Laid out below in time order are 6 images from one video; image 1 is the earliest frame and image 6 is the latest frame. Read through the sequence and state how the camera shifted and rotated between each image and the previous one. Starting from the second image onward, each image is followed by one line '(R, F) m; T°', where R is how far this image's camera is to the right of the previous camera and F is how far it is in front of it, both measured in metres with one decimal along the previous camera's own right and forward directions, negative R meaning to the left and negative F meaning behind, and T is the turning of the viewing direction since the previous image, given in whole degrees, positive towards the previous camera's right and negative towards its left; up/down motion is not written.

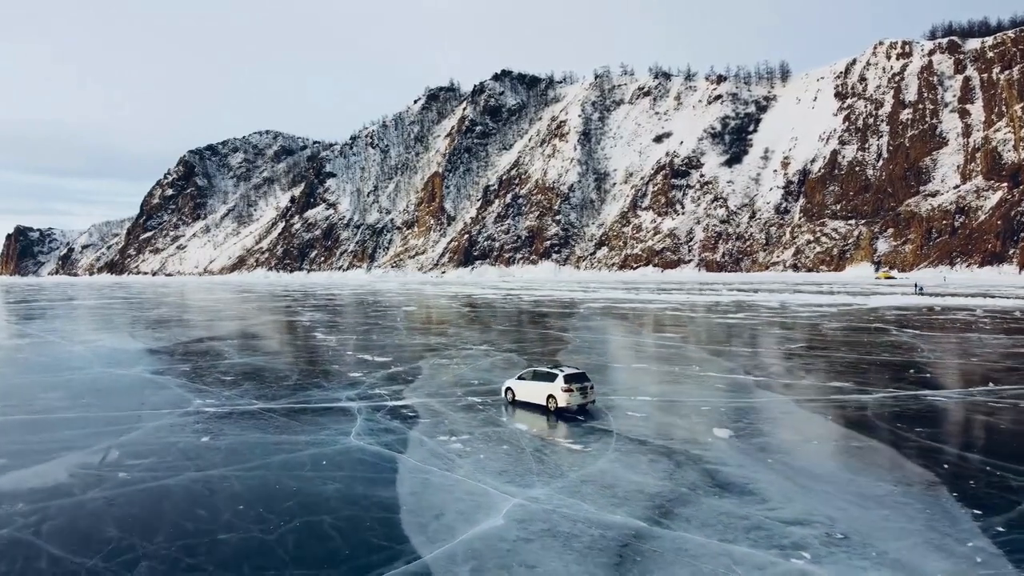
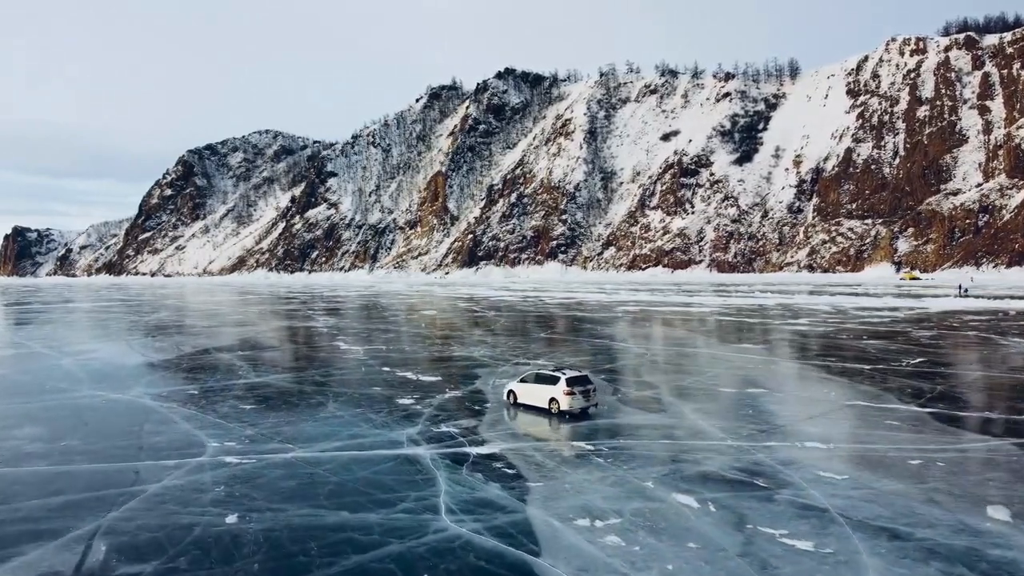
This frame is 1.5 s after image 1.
(-1.3, +2.6) m; 0°
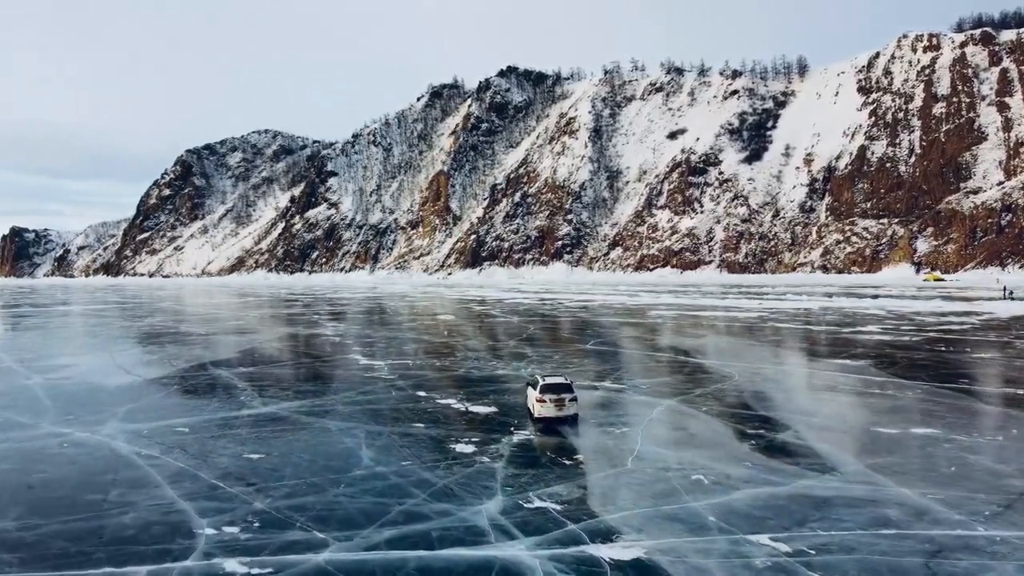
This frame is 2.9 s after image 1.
(-1.1, +2.6) m; 0°
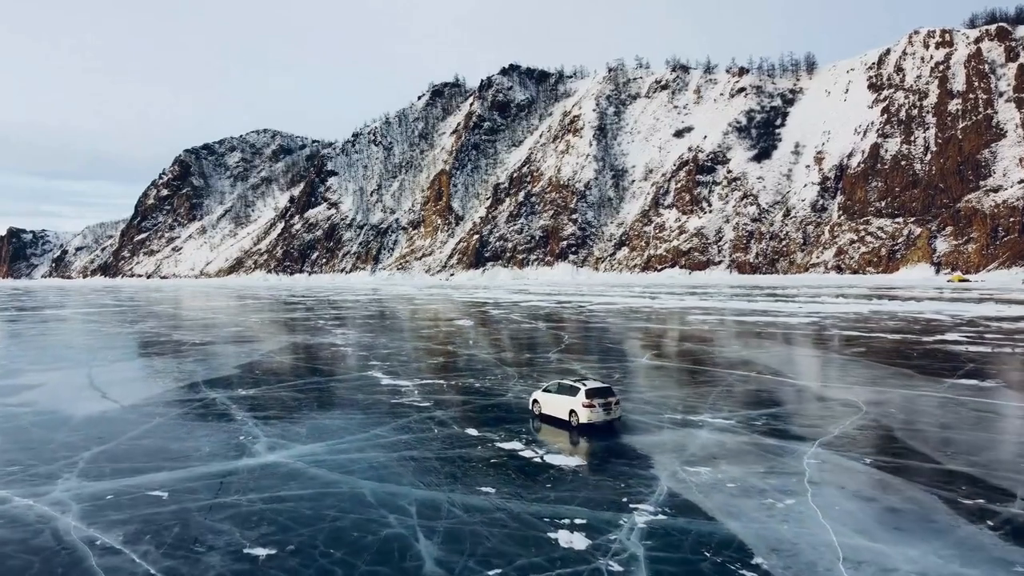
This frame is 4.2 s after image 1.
(-1.0, +2.5) m; 0°
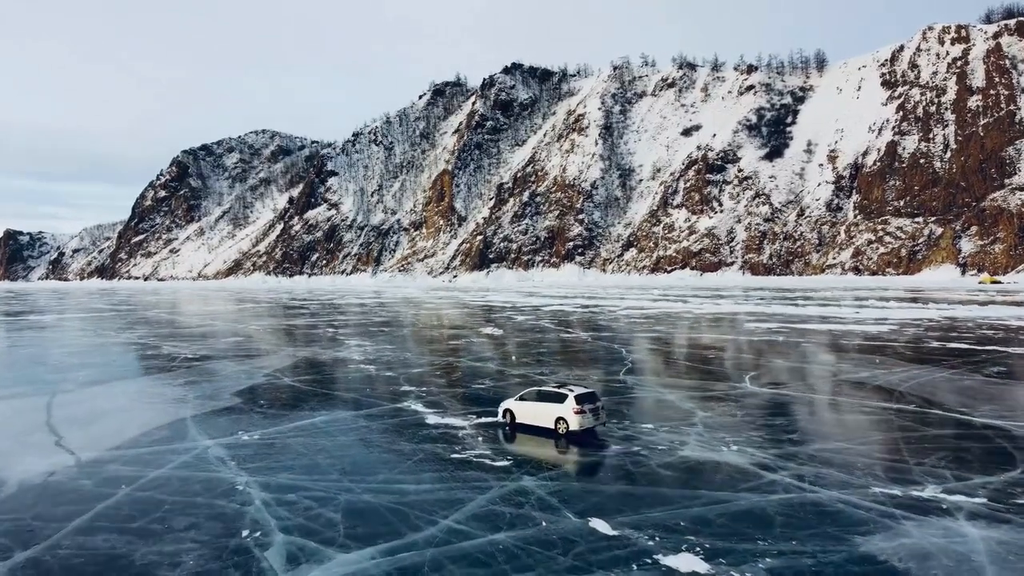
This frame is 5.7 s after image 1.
(-1.2, +3.1) m; 0°
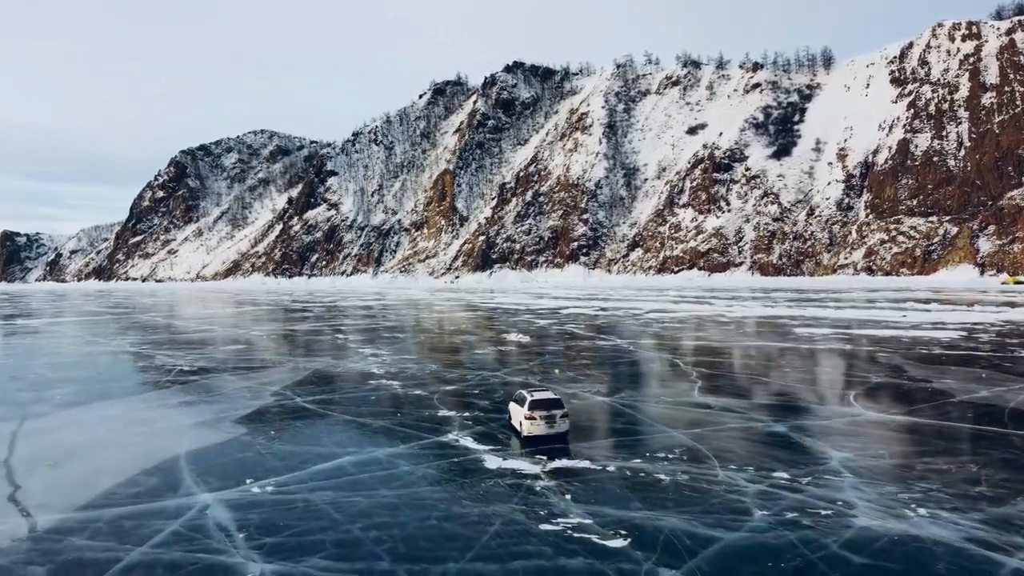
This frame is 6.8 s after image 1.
(-0.9, +2.1) m; 0°
